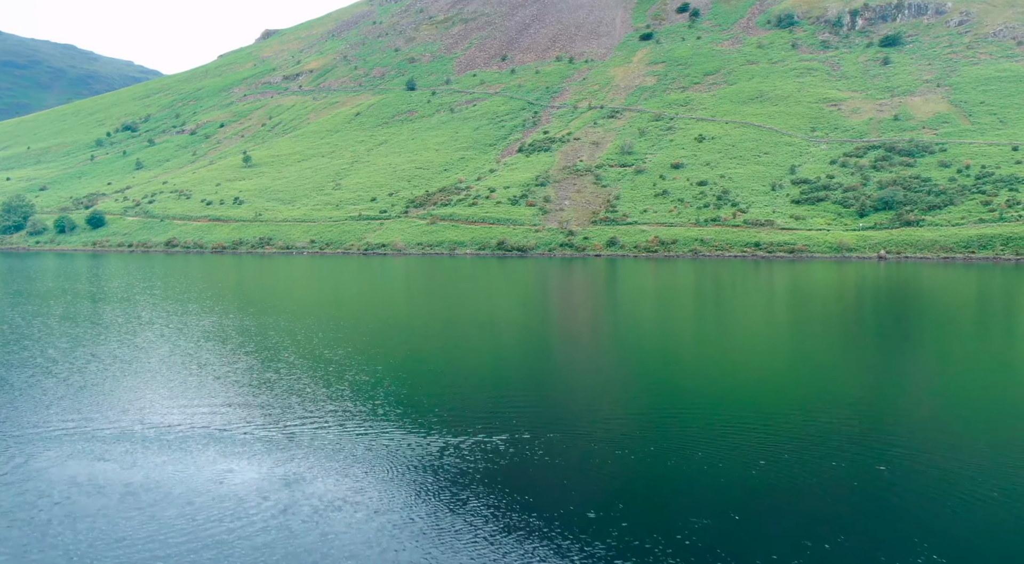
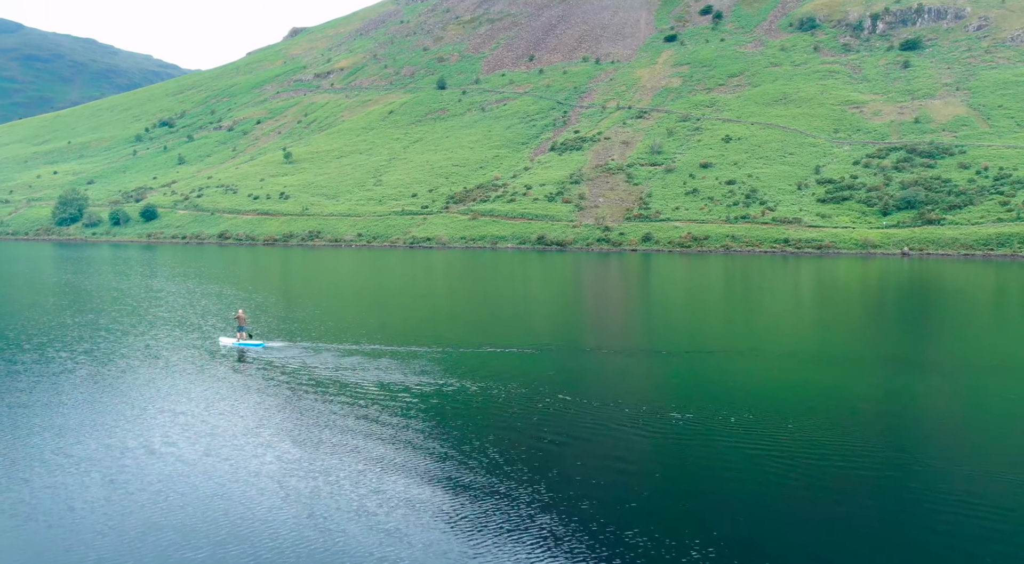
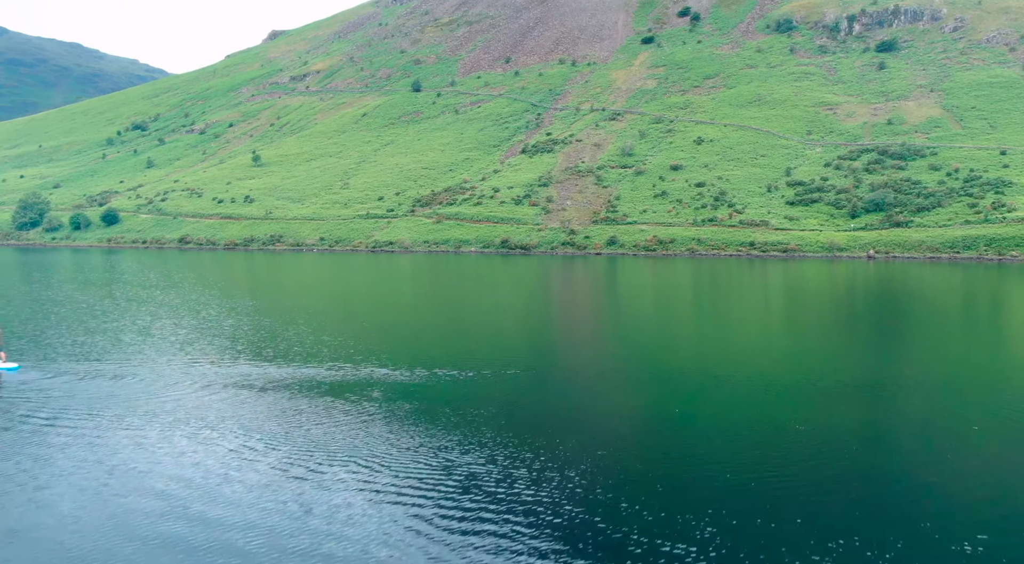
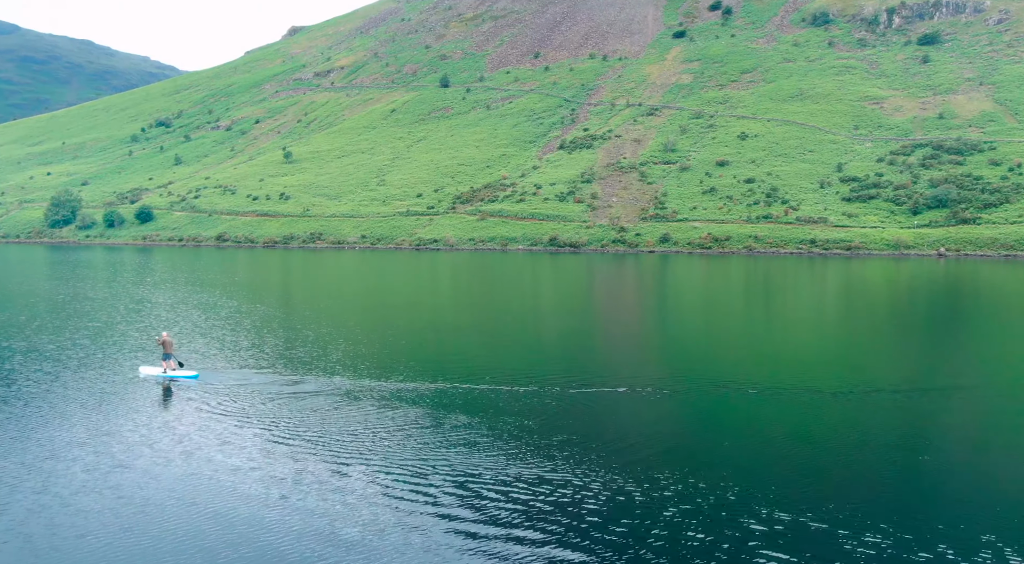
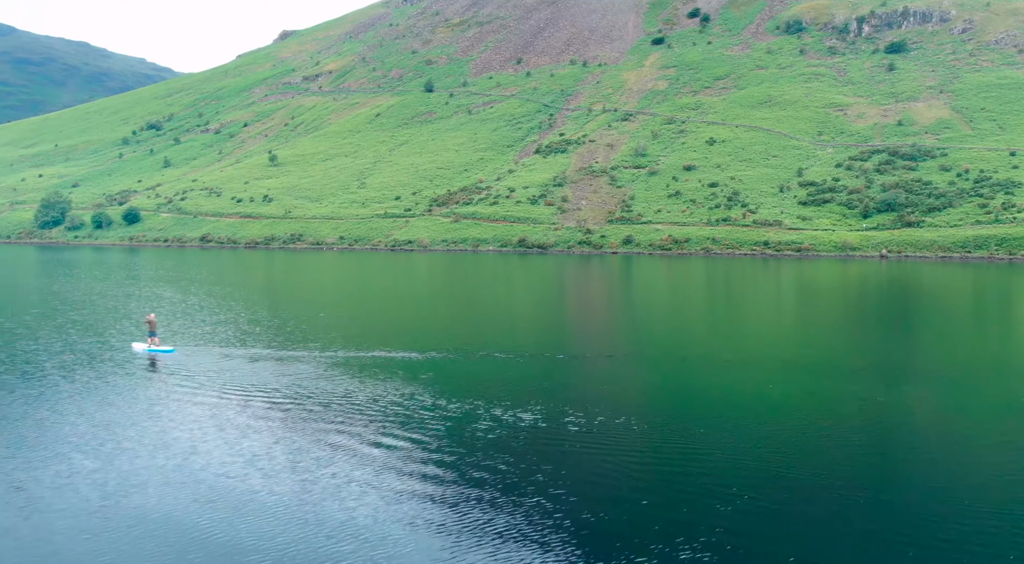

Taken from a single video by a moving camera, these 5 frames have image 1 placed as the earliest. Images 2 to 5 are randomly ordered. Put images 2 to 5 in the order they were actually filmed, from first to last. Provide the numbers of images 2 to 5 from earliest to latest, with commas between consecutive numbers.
3, 5, 2, 4
